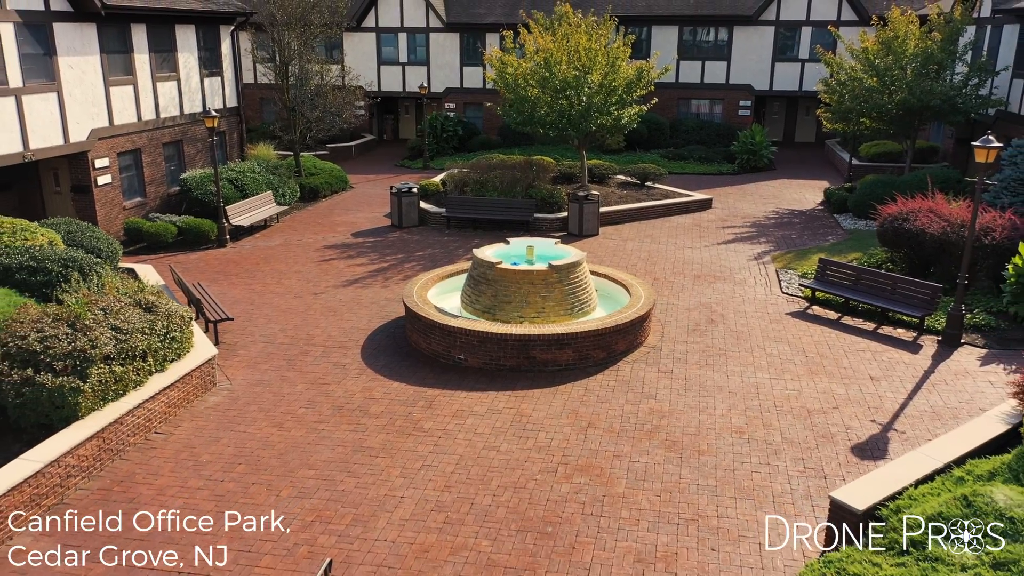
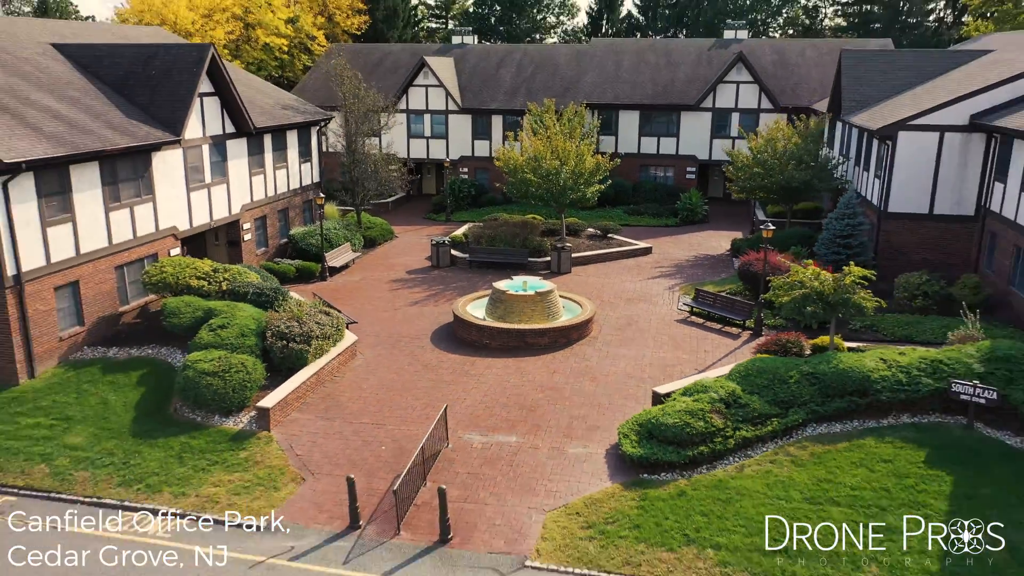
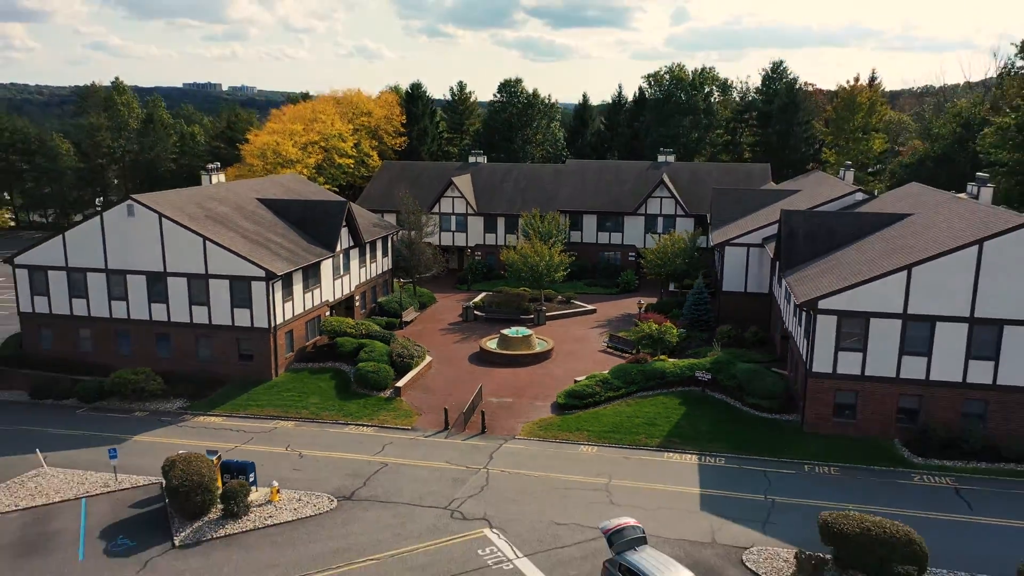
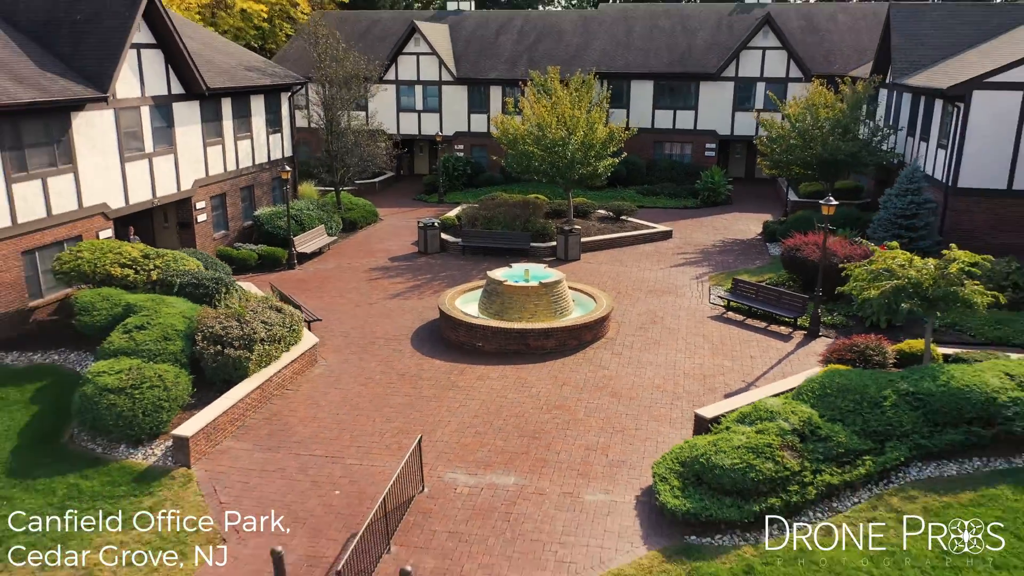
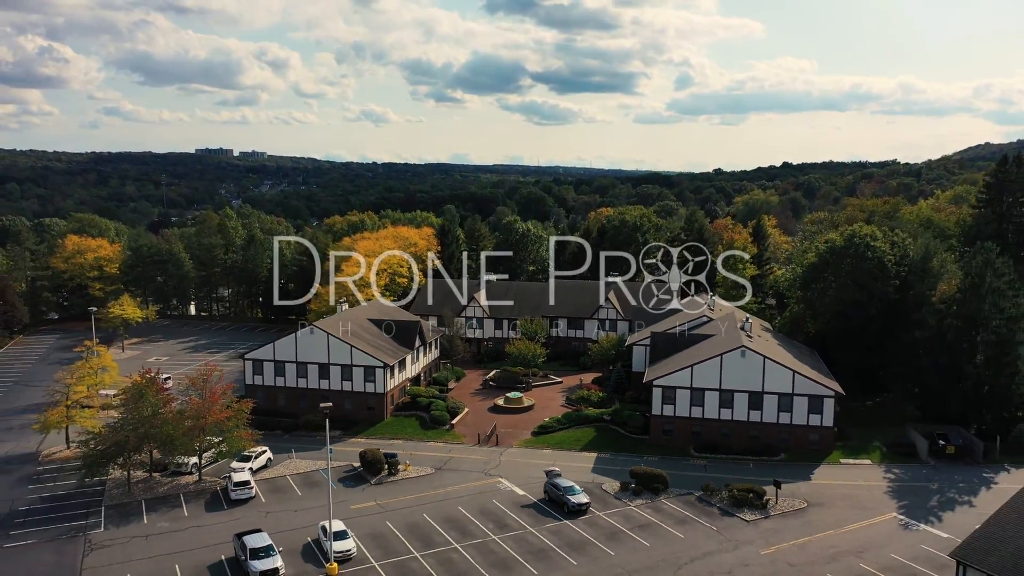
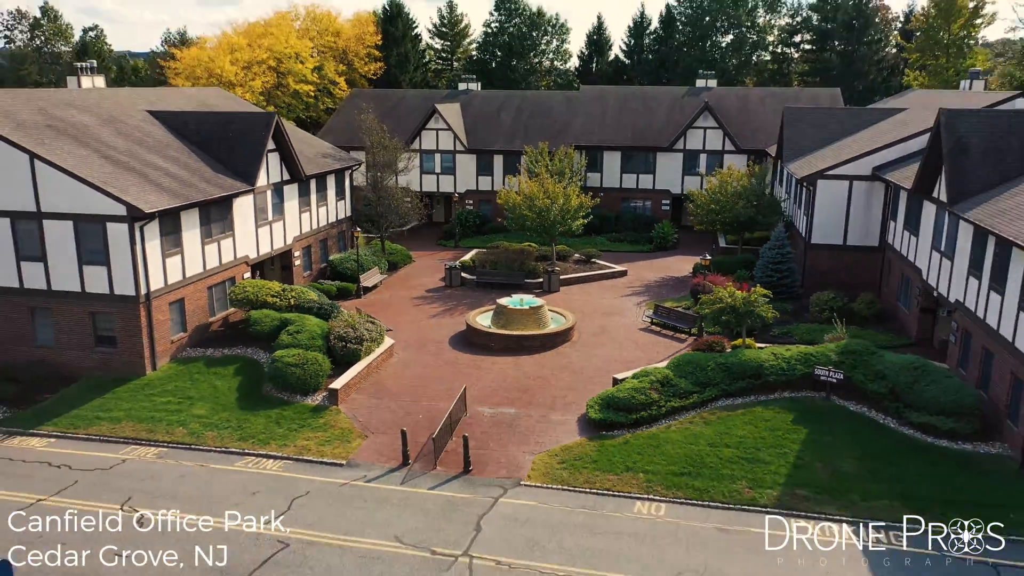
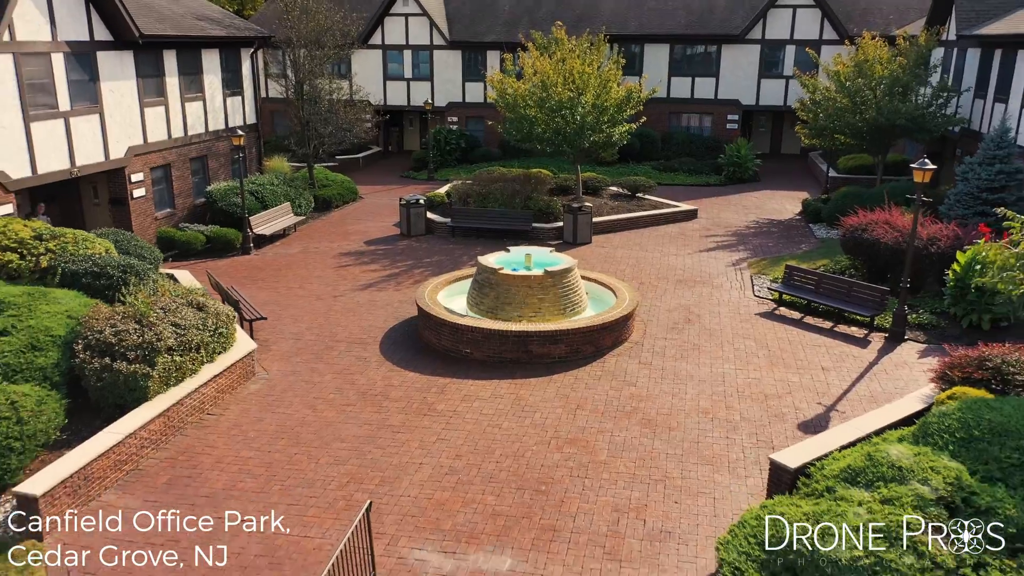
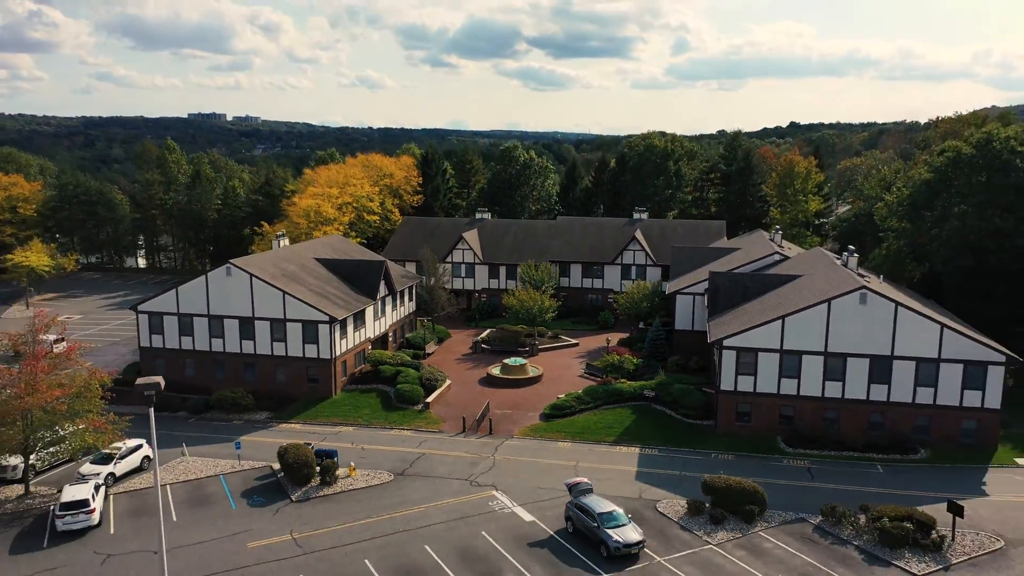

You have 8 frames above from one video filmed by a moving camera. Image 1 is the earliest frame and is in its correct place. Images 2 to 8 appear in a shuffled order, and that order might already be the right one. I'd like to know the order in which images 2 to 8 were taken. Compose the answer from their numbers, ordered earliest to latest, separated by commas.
7, 4, 2, 6, 3, 8, 5
